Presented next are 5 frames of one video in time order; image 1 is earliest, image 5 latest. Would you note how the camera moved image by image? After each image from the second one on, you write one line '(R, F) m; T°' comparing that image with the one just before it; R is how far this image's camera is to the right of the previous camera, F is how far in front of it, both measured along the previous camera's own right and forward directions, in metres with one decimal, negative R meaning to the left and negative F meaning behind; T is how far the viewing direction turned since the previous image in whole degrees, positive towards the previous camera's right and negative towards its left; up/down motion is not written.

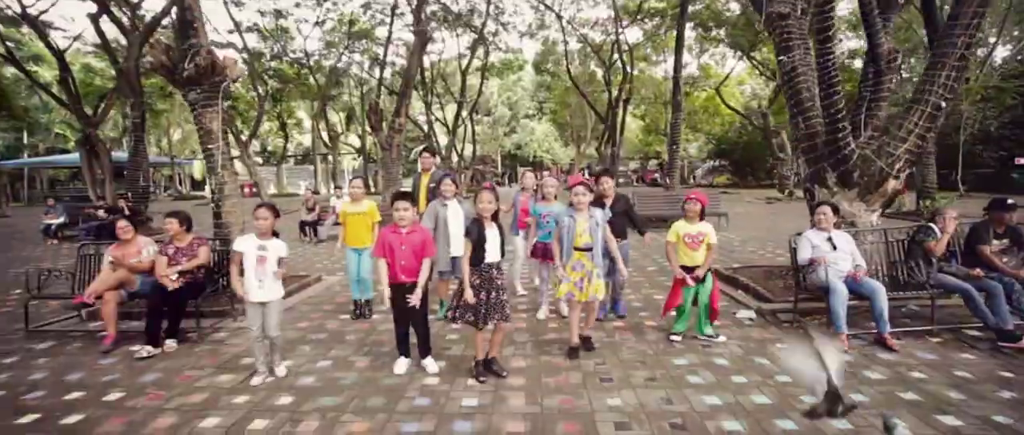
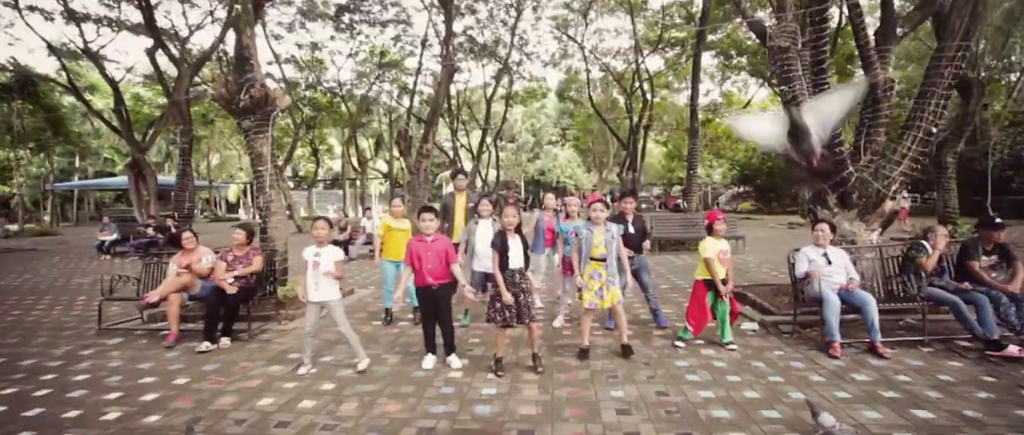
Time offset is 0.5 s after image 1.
(+0.1, -0.7) m; -3°
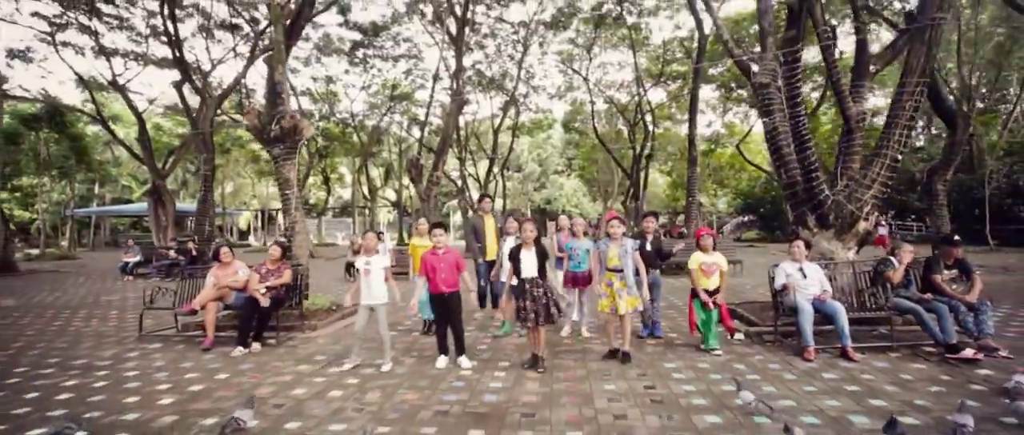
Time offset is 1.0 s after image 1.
(0.0, -0.8) m; -1°
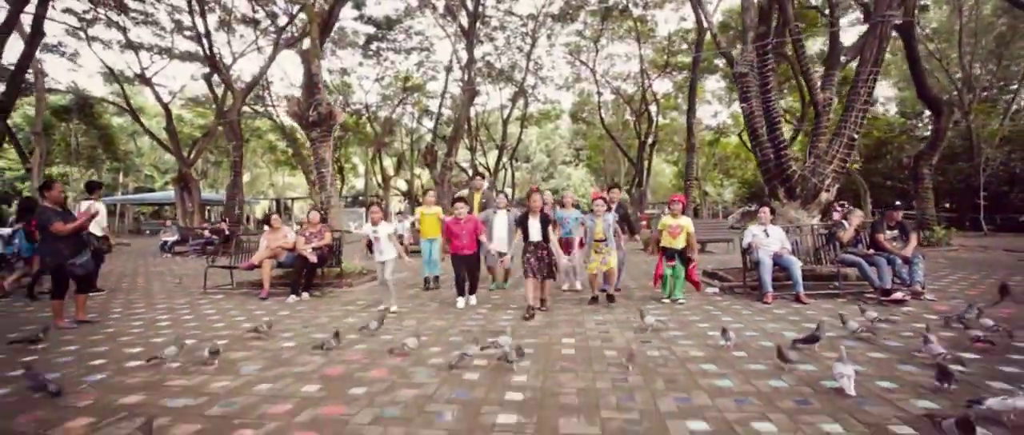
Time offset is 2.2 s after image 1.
(0.0, -1.4) m; -1°
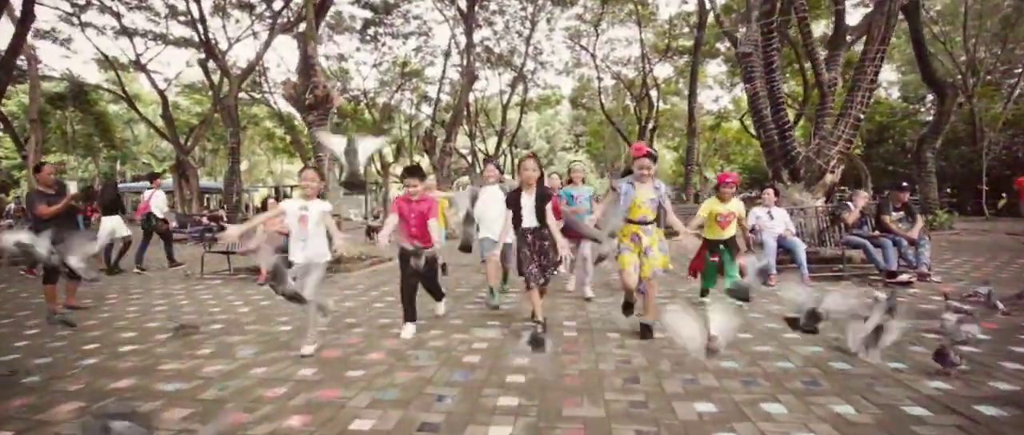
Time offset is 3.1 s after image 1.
(0.0, +0.1) m; 0°
